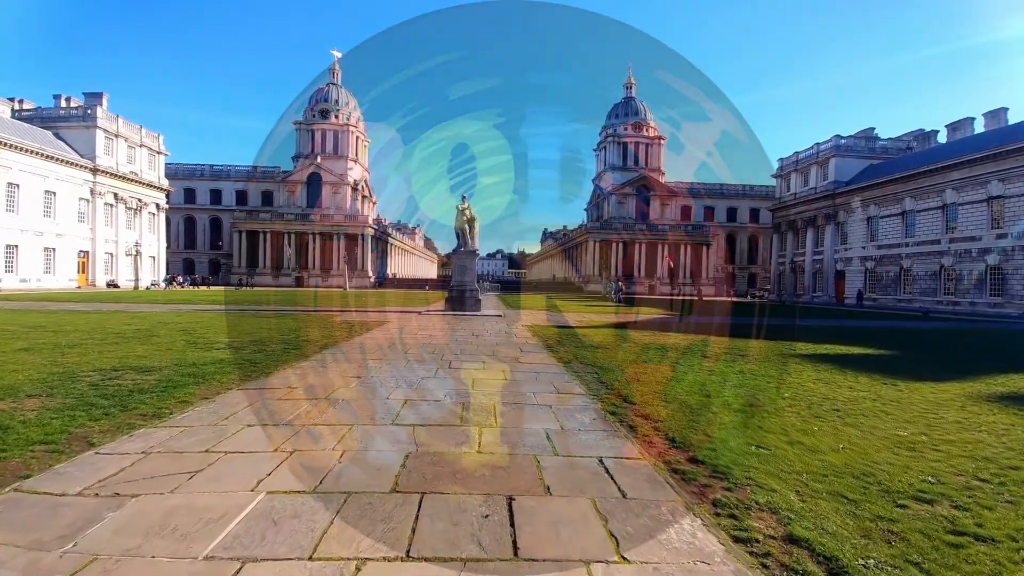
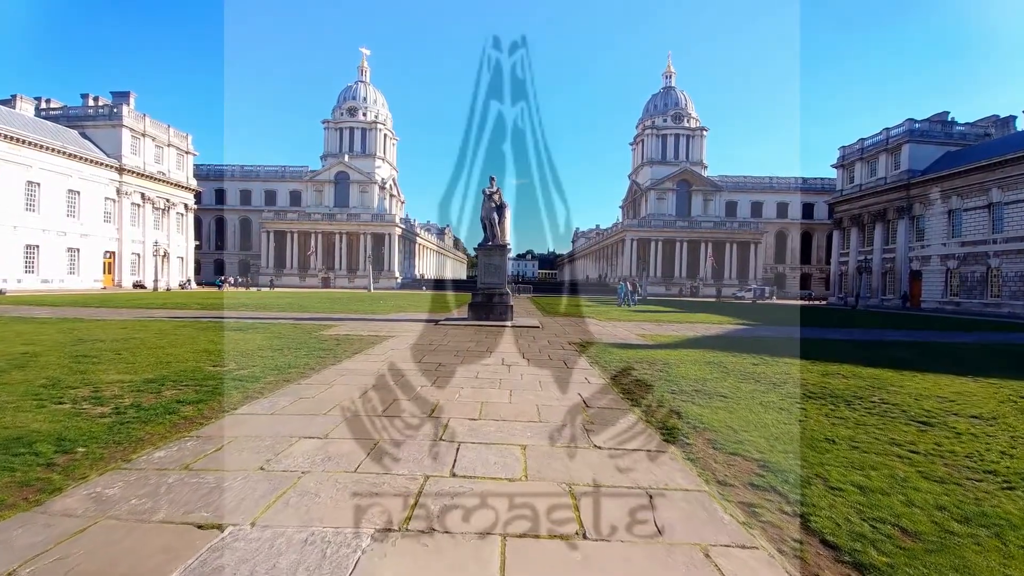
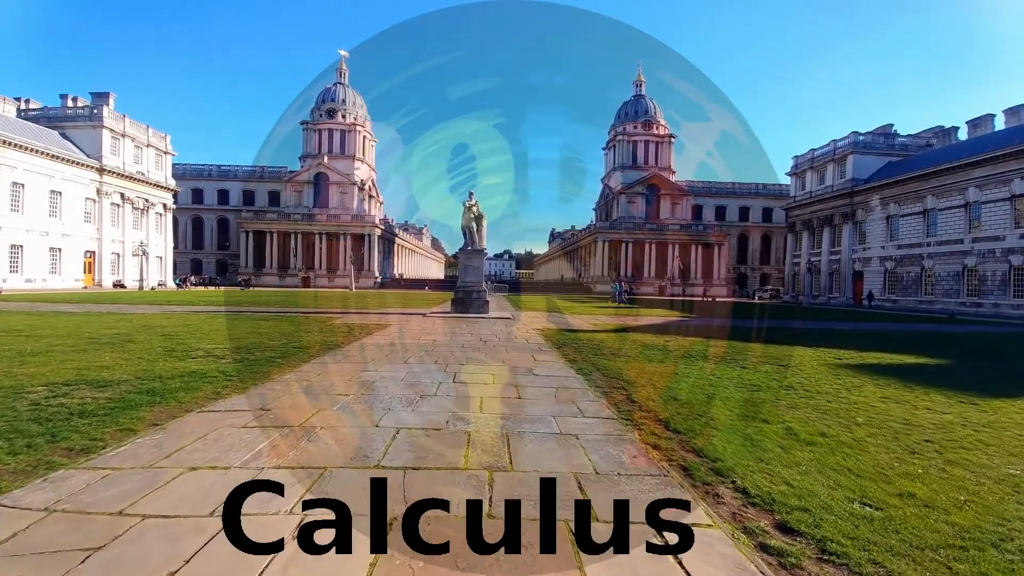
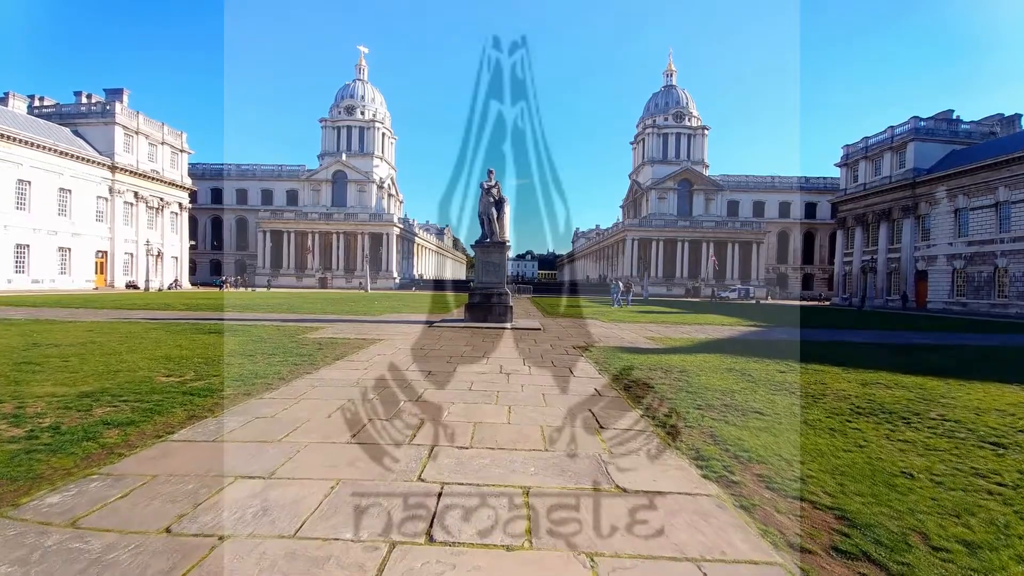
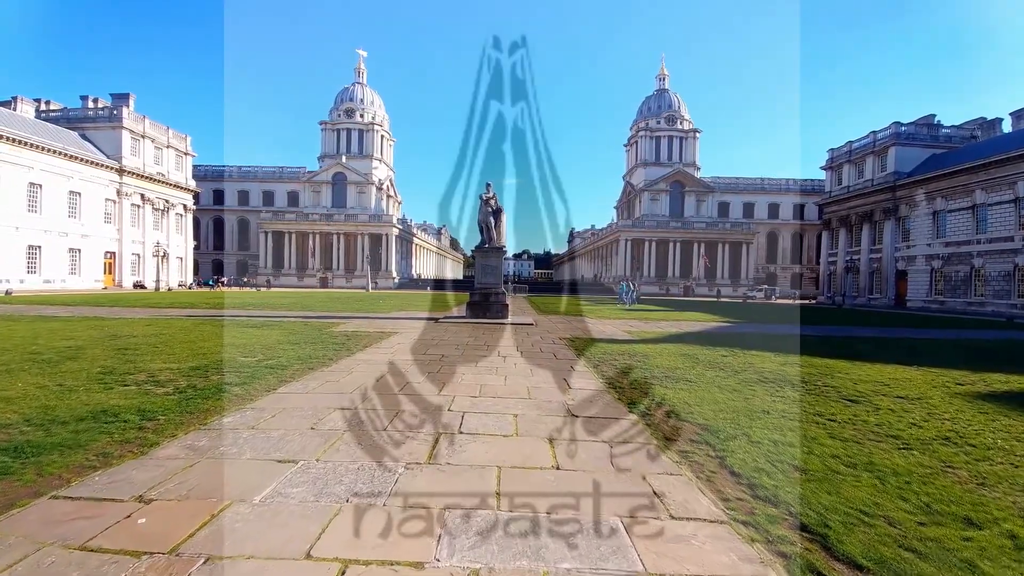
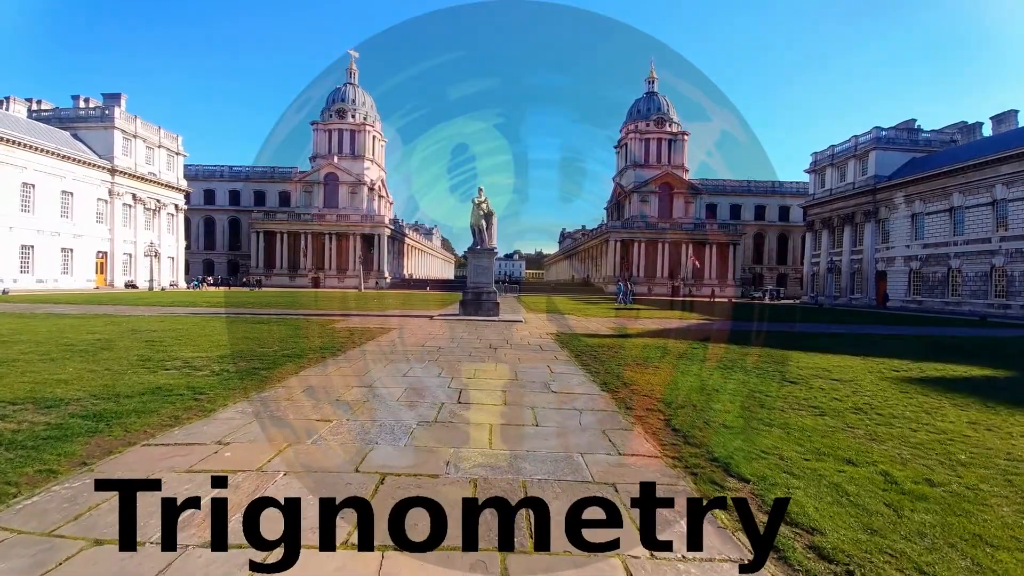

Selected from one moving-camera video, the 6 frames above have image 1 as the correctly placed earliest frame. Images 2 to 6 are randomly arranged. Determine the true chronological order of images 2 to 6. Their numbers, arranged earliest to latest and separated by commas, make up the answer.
3, 6, 5, 2, 4
